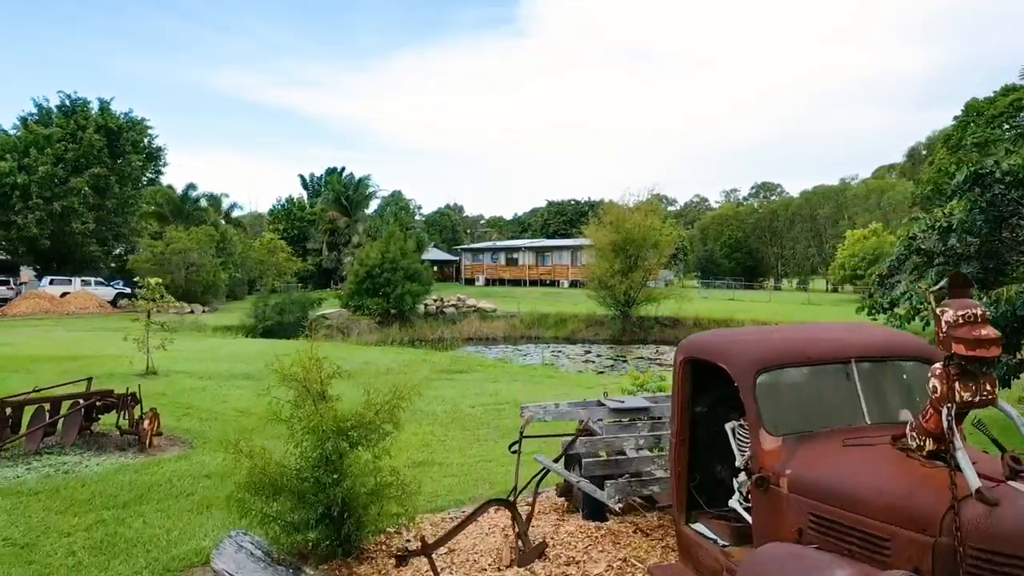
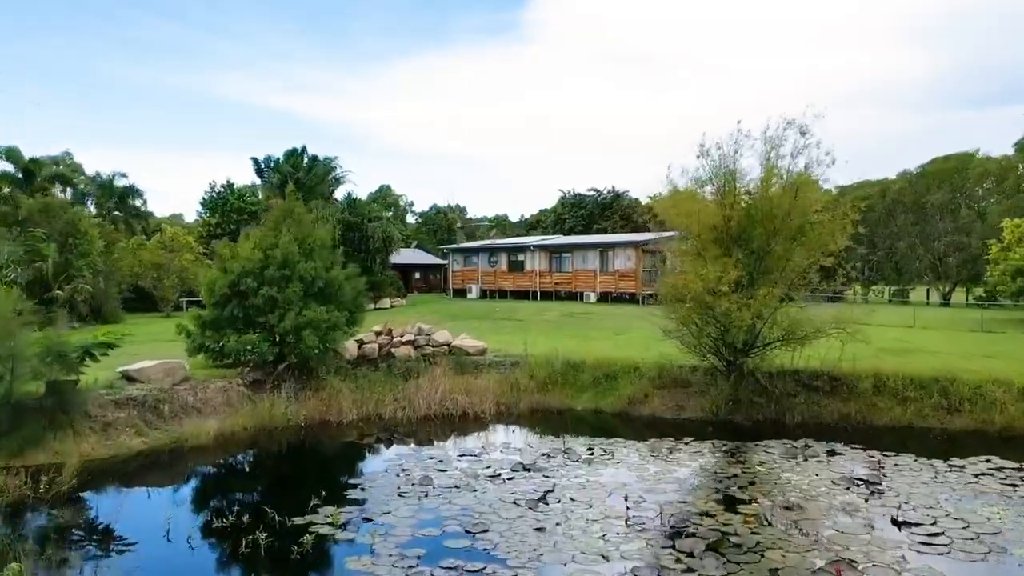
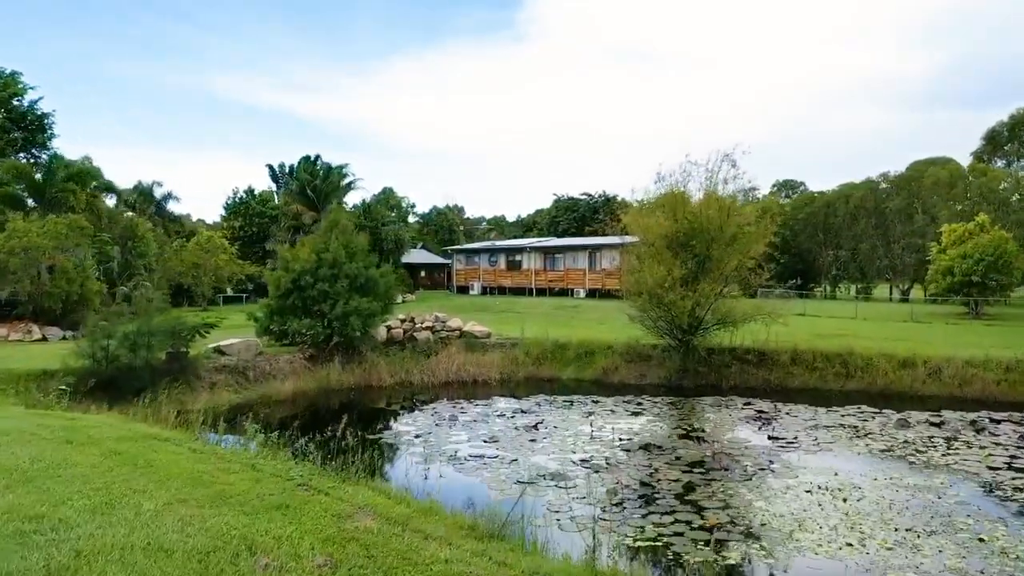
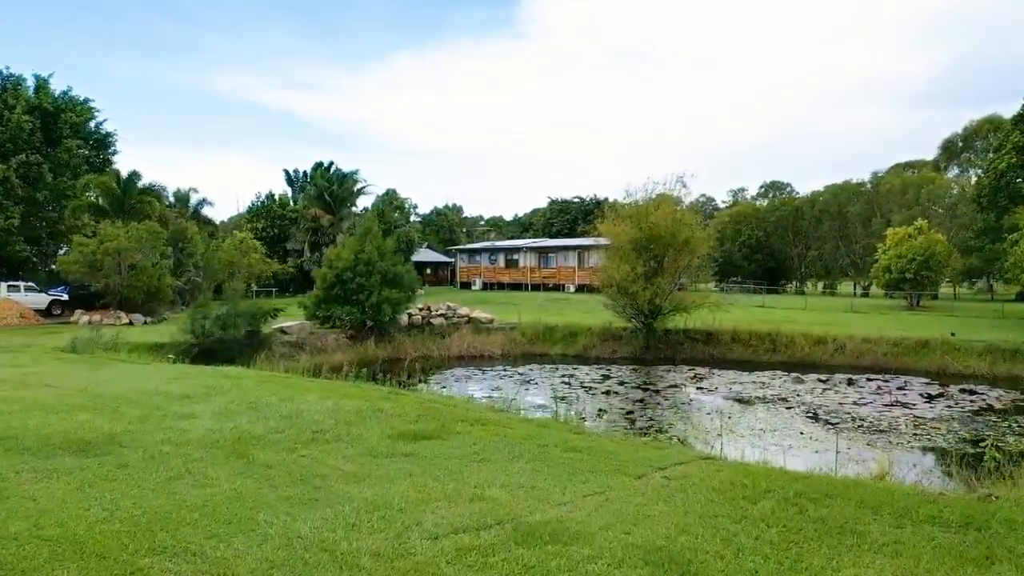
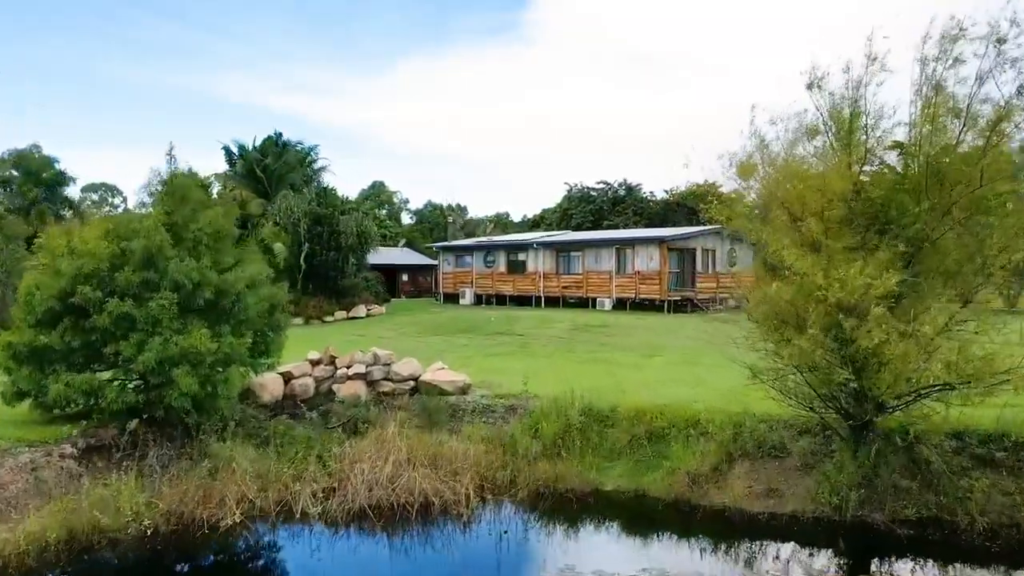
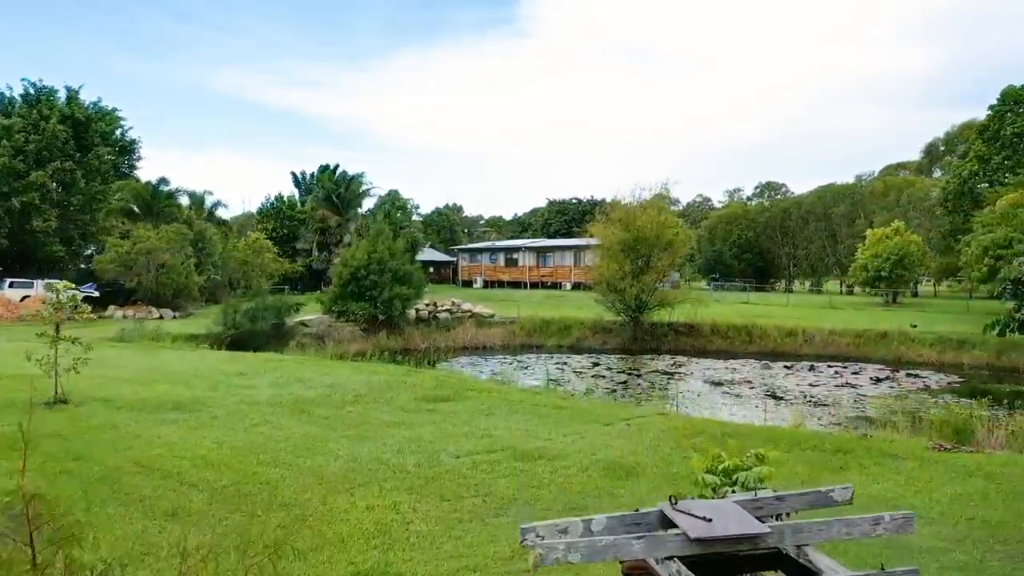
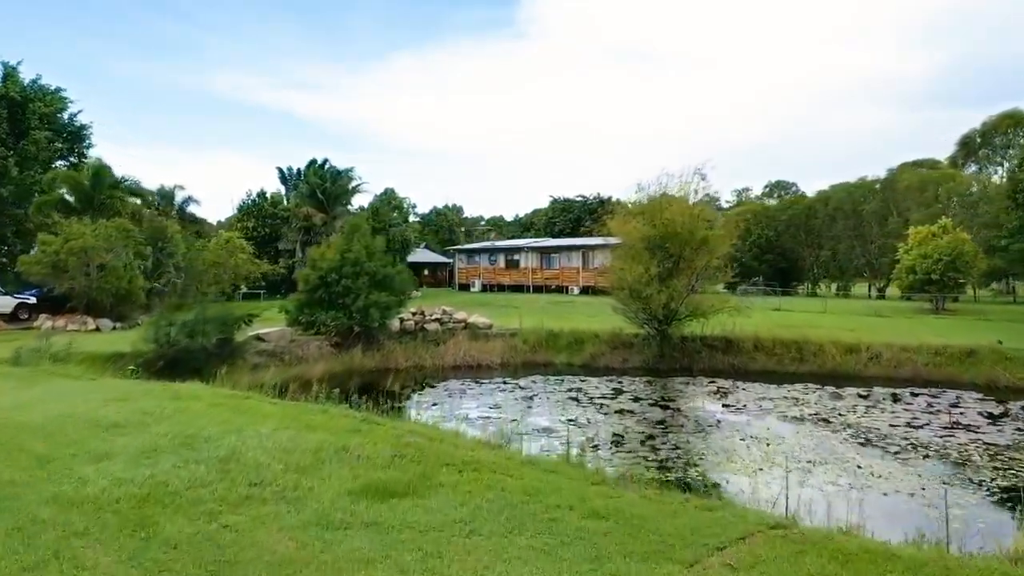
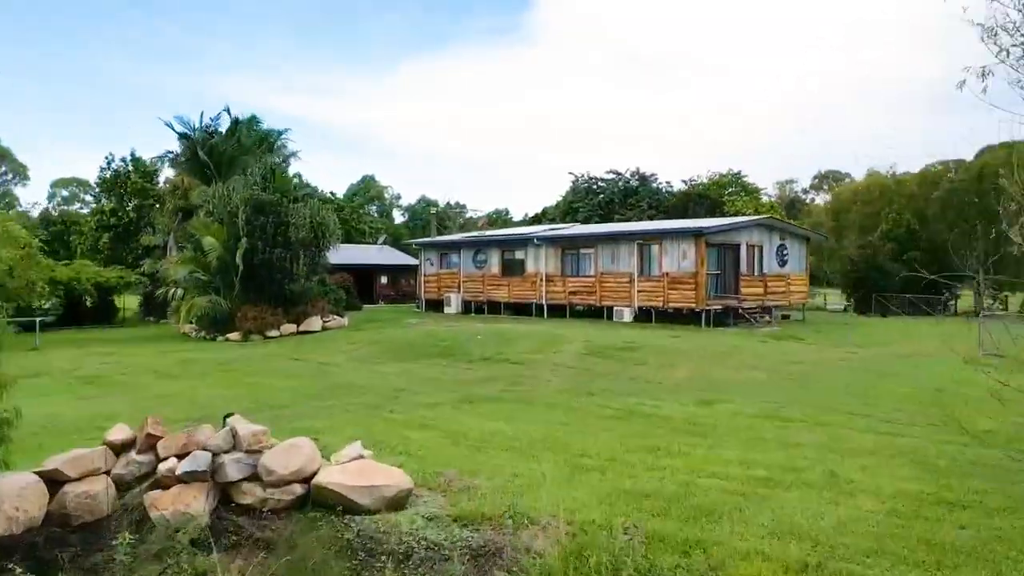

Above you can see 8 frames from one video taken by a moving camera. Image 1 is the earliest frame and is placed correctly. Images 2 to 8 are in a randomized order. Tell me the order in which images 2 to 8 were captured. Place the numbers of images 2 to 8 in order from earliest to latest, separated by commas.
6, 4, 7, 3, 2, 5, 8
